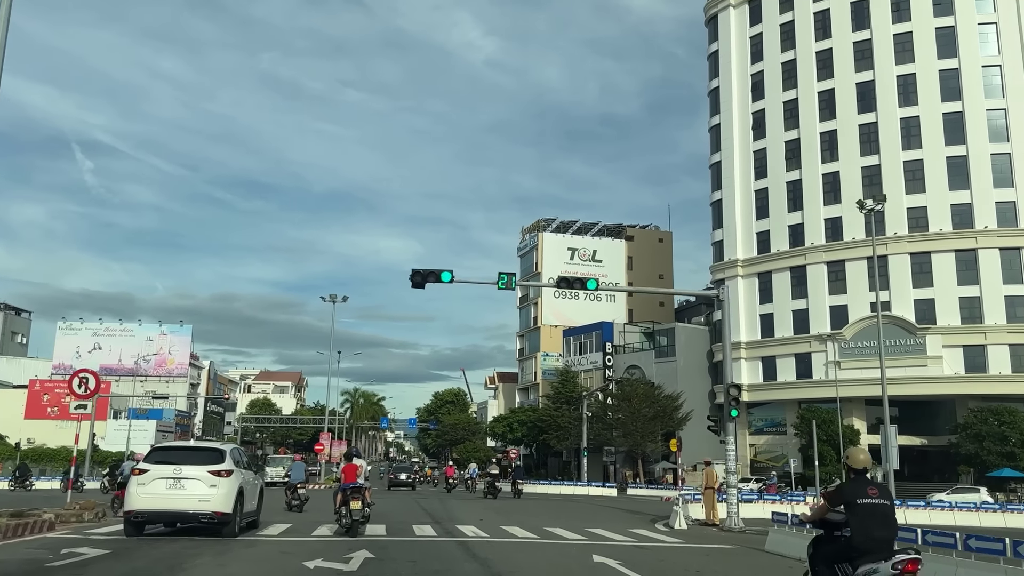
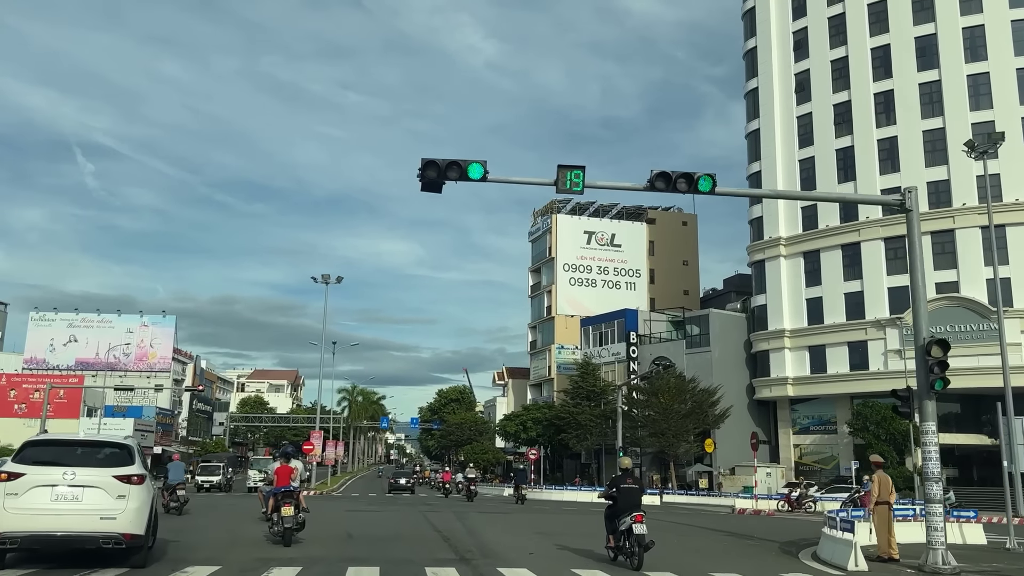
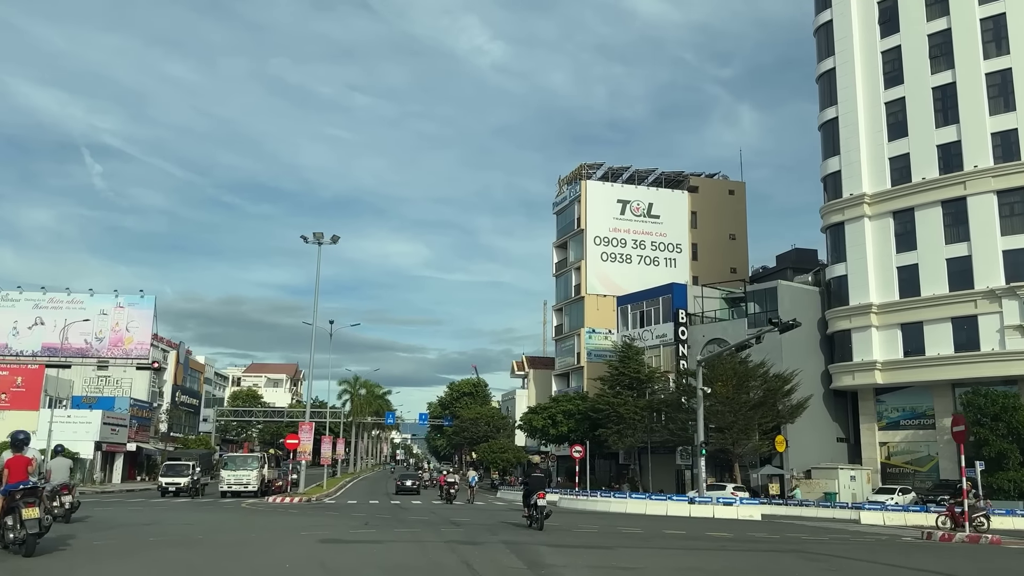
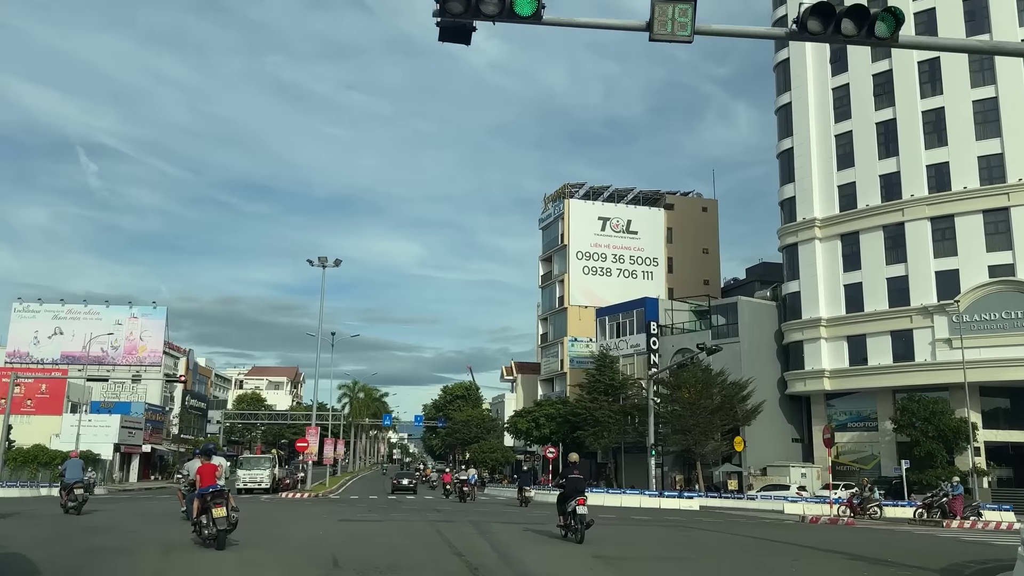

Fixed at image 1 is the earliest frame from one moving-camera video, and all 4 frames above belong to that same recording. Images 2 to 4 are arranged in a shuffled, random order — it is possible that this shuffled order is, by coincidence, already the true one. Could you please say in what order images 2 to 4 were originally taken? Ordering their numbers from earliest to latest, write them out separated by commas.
2, 4, 3
